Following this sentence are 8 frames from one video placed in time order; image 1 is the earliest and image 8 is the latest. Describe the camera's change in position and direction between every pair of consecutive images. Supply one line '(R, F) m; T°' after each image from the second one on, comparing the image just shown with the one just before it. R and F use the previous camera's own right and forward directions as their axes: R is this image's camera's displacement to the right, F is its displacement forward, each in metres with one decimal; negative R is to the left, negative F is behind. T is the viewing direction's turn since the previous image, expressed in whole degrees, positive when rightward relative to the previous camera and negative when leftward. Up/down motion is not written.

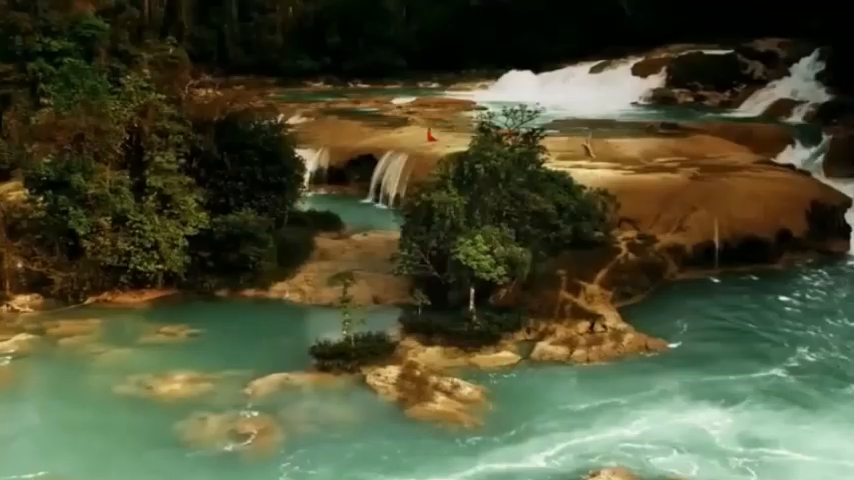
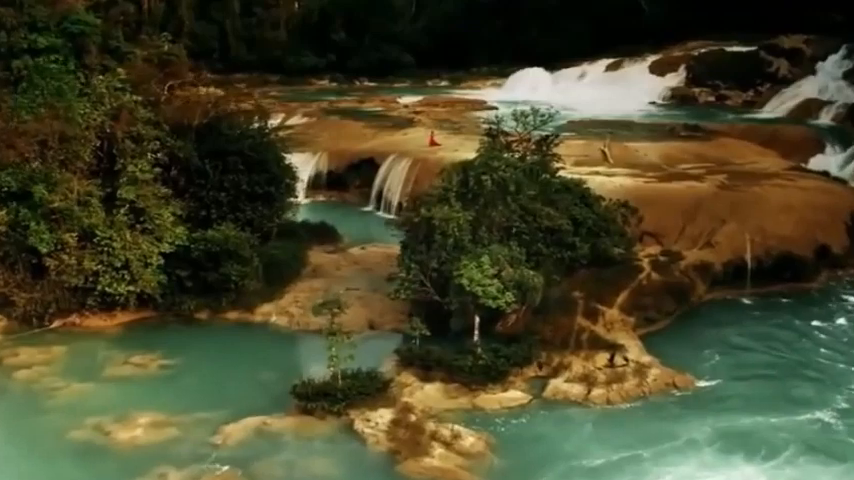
(+0.2, +1.6) m; -1°
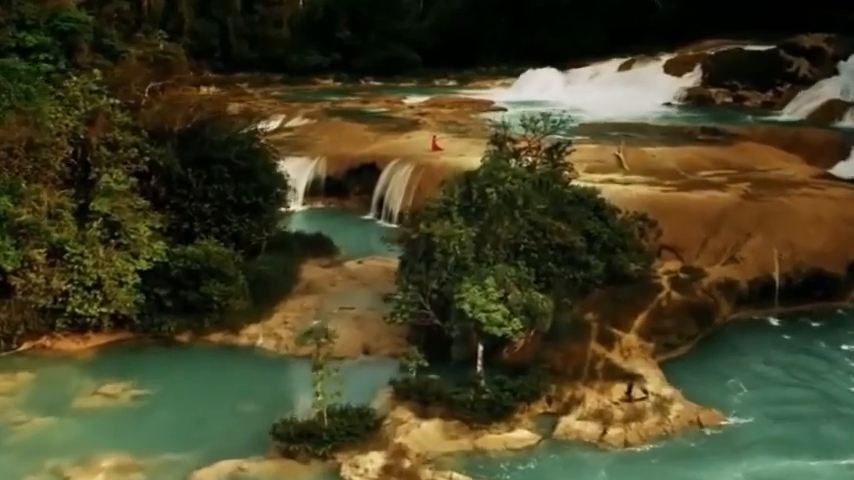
(+0.1, +1.2) m; -1°
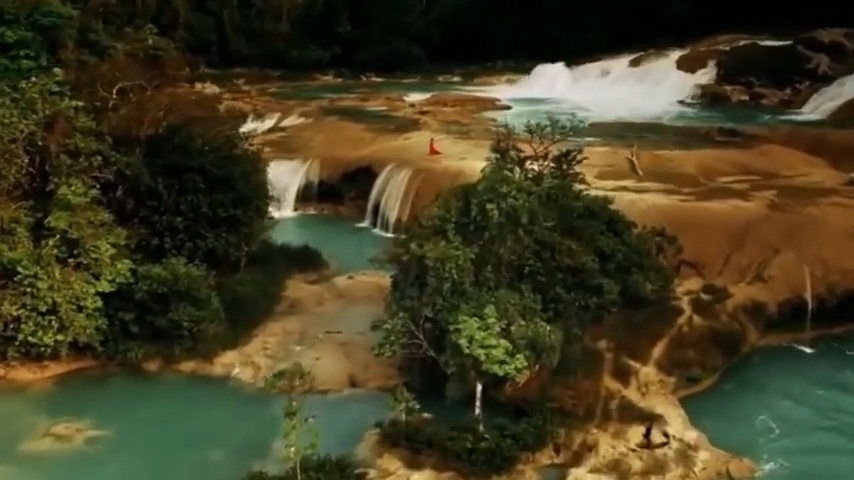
(+0.2, +1.4) m; 0°
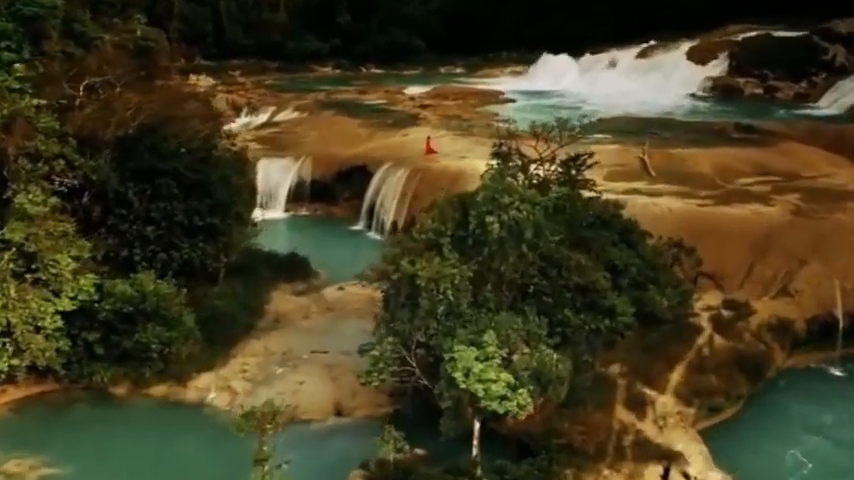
(+0.1, +1.1) m; 0°
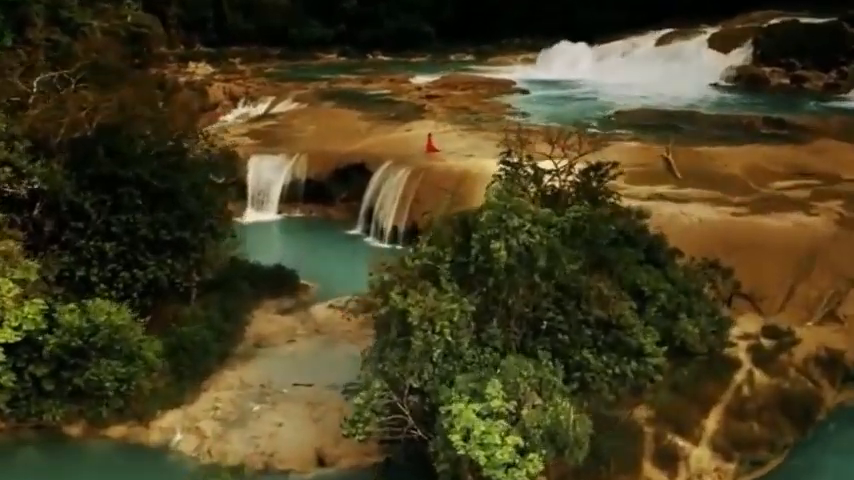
(+0.1, +1.5) m; -1°
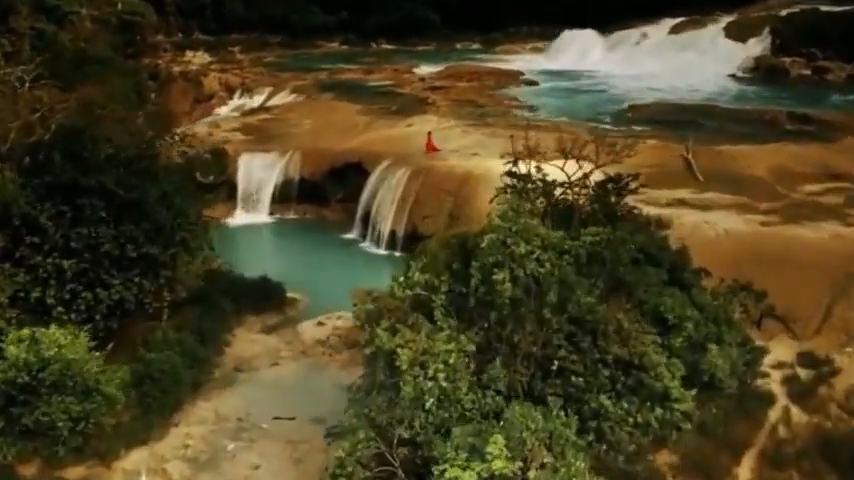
(+0.1, +1.1) m; 0°
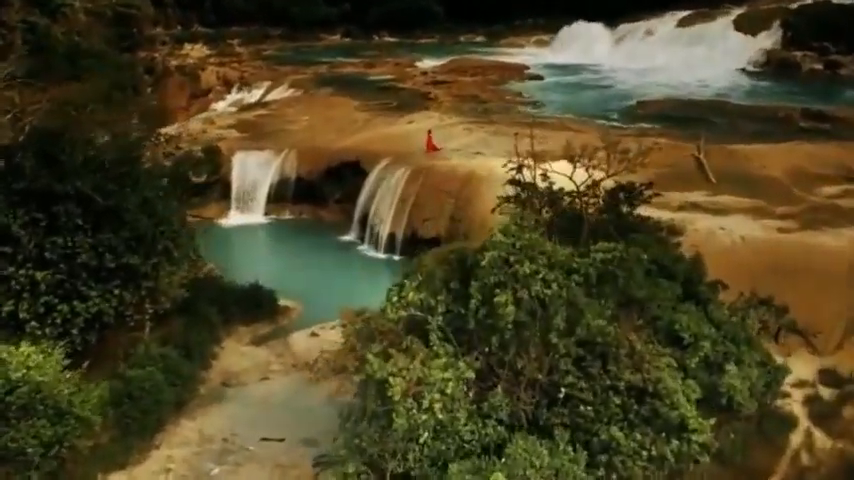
(+0.1, +0.6) m; 0°
